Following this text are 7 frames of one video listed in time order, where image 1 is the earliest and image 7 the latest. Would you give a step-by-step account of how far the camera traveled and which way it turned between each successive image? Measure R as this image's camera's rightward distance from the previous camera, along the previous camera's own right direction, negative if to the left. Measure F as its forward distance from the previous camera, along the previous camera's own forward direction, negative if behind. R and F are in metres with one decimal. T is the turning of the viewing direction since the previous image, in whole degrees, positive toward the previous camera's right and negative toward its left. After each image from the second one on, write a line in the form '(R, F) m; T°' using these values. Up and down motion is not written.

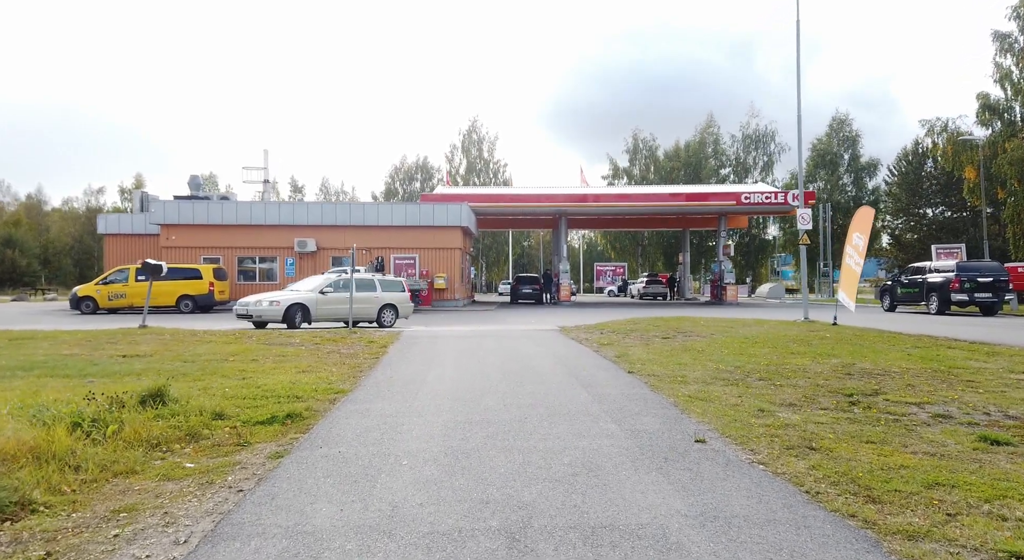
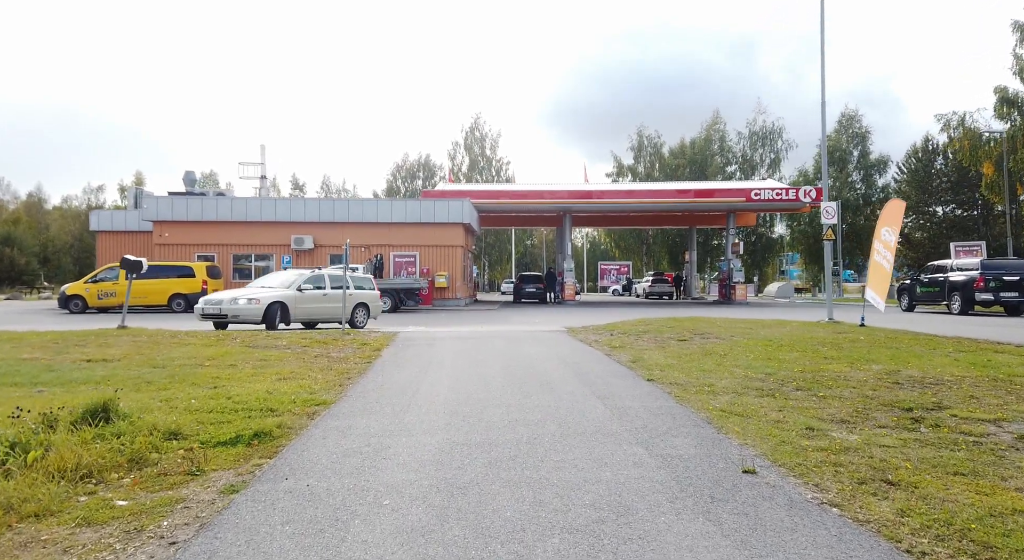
(0.0, +1.2) m; 0°
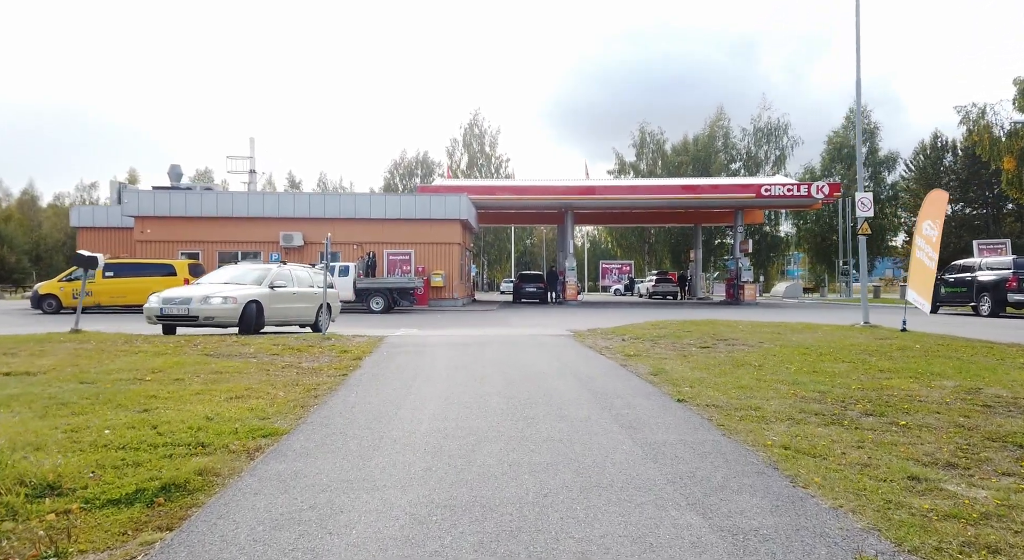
(0.0, +1.8) m; 0°
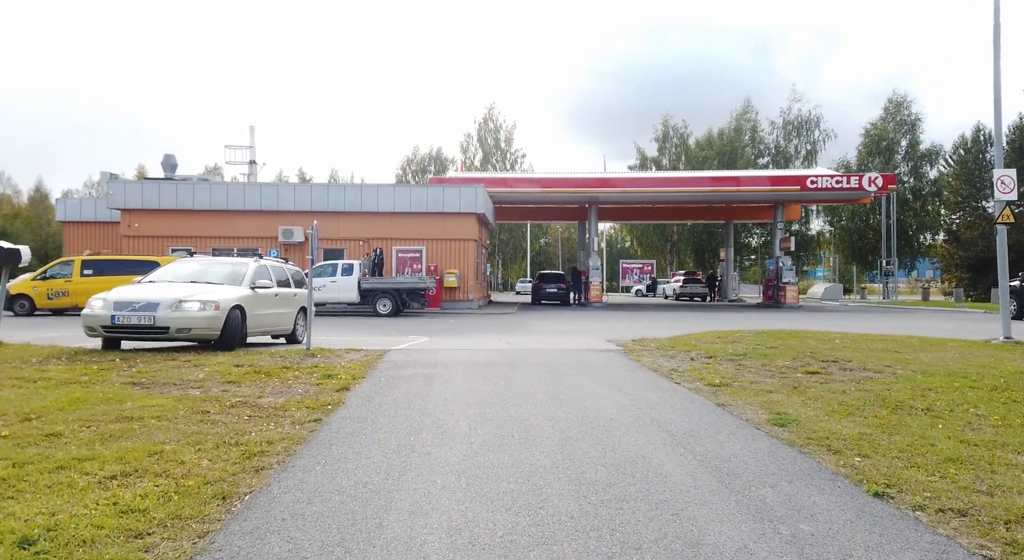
(-0.4, +3.5) m; -1°
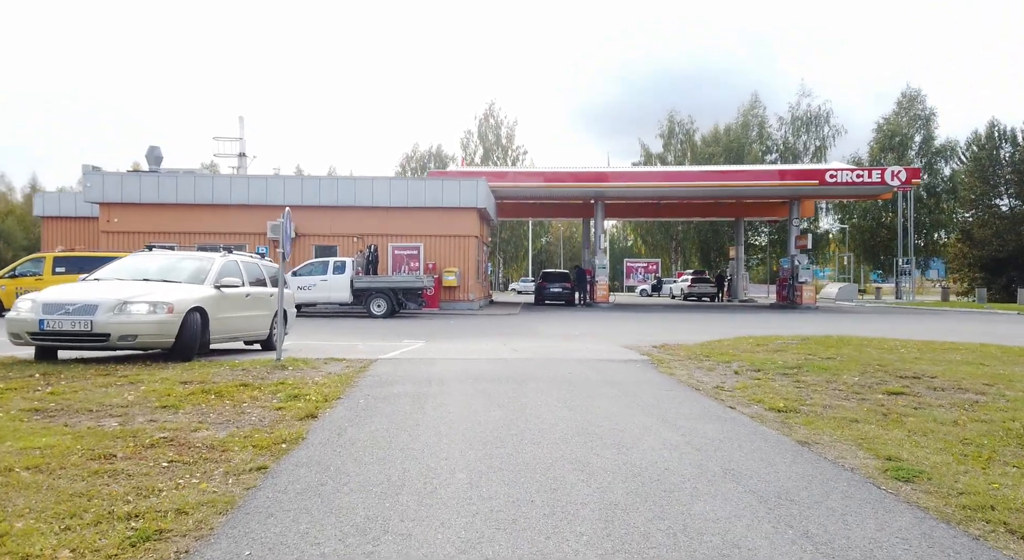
(-0.1, +2.0) m; 0°
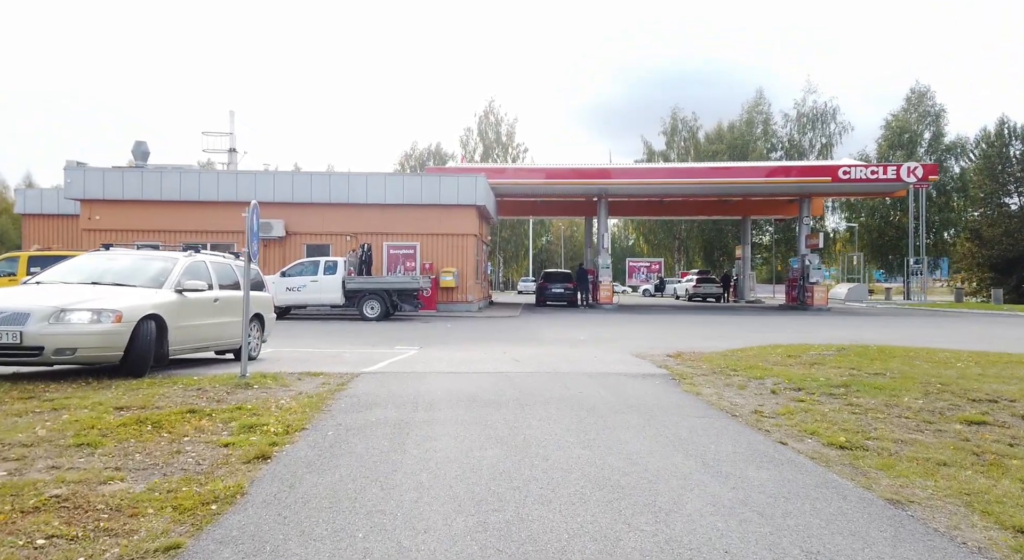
(0.0, +1.4) m; 0°
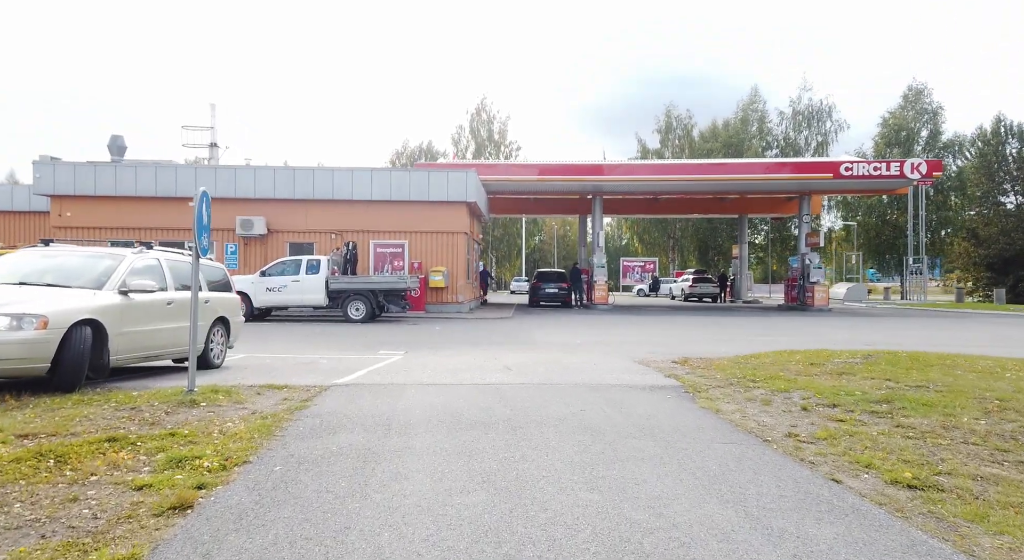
(0.0, +1.2) m; +1°
